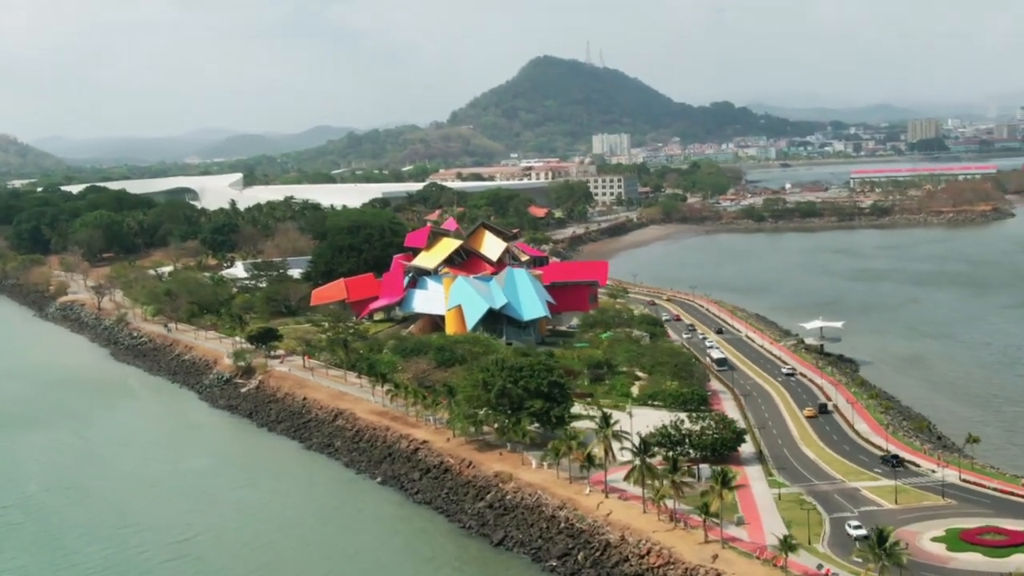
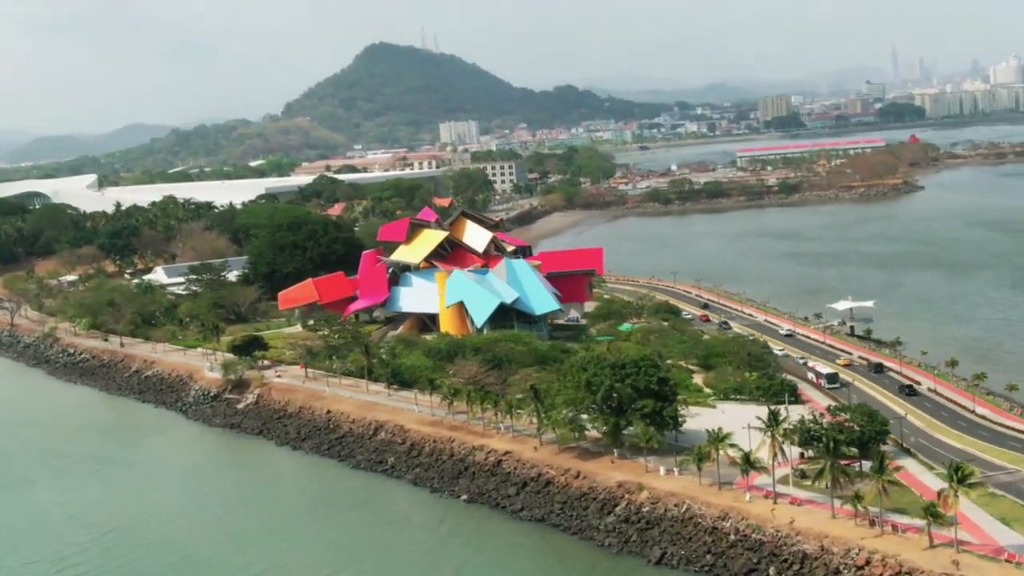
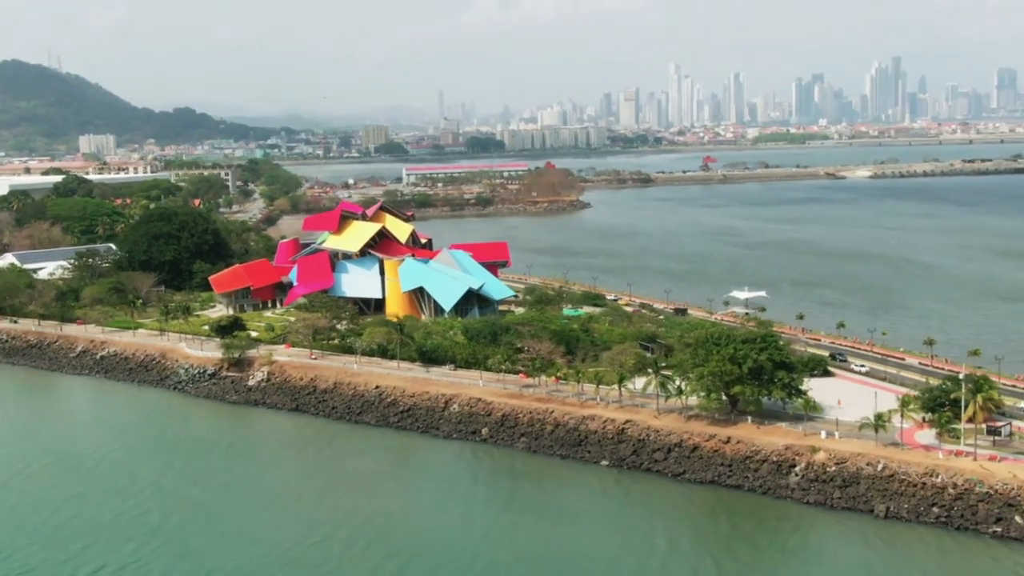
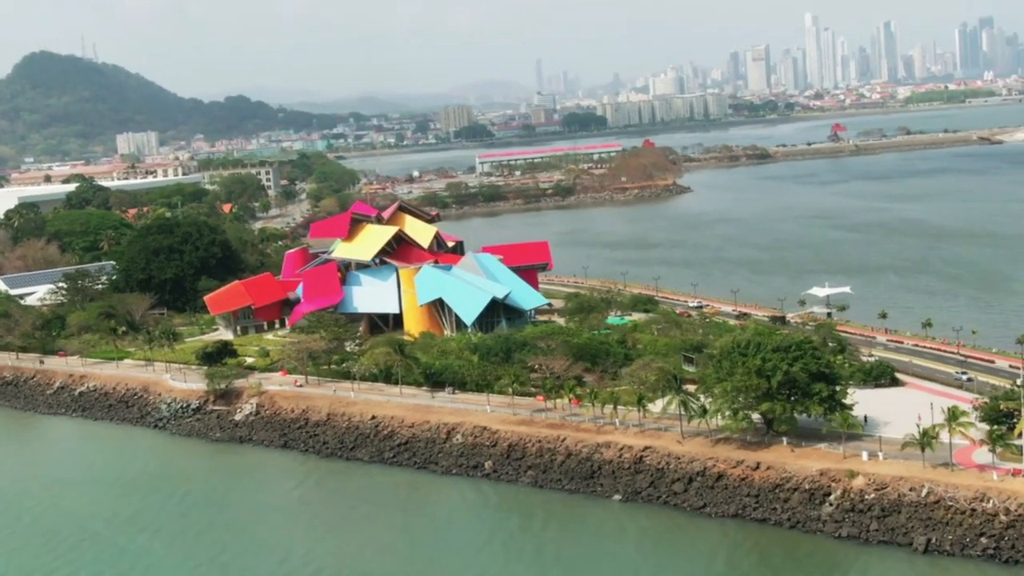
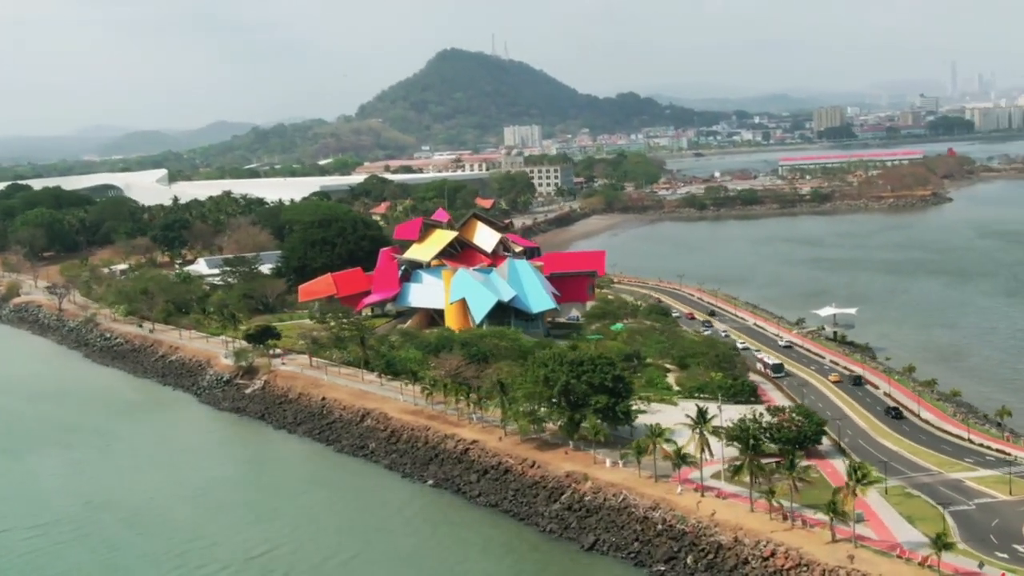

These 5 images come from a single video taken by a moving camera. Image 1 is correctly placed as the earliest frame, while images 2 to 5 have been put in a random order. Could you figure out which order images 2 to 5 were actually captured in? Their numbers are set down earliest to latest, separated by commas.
5, 2, 4, 3
